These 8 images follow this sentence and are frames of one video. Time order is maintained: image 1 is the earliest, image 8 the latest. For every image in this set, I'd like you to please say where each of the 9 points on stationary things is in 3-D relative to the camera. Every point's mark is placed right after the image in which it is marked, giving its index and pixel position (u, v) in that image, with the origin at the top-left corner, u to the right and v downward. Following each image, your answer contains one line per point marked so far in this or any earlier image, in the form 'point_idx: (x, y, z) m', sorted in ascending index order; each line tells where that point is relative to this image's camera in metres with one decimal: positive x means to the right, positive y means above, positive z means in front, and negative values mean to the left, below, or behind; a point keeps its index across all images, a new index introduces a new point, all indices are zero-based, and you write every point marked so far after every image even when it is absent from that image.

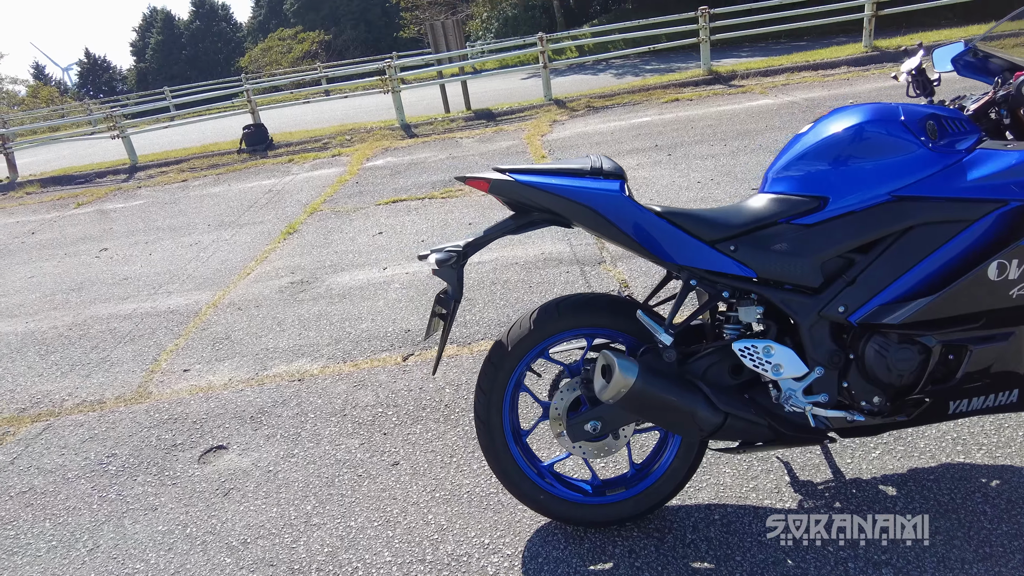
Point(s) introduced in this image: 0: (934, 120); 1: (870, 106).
0: (+1.4, +0.5, +2.1) m
1: (+1.2, +0.6, +2.1) m
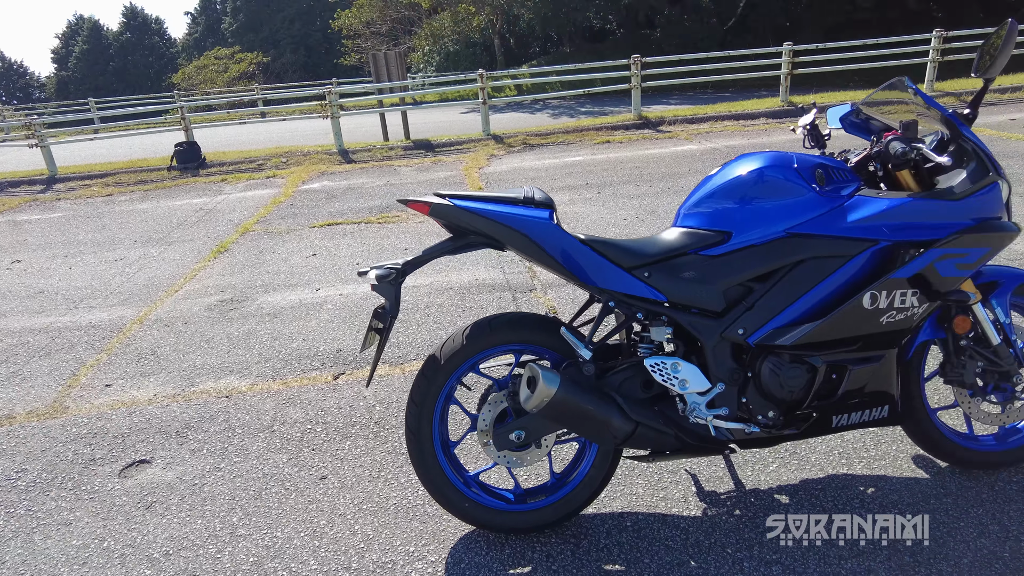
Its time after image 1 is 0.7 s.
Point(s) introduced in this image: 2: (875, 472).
0: (+1.1, +0.4, +2.4) m
1: (+1.0, +0.5, +2.4) m
2: (+1.6, -0.8, +2.8) m
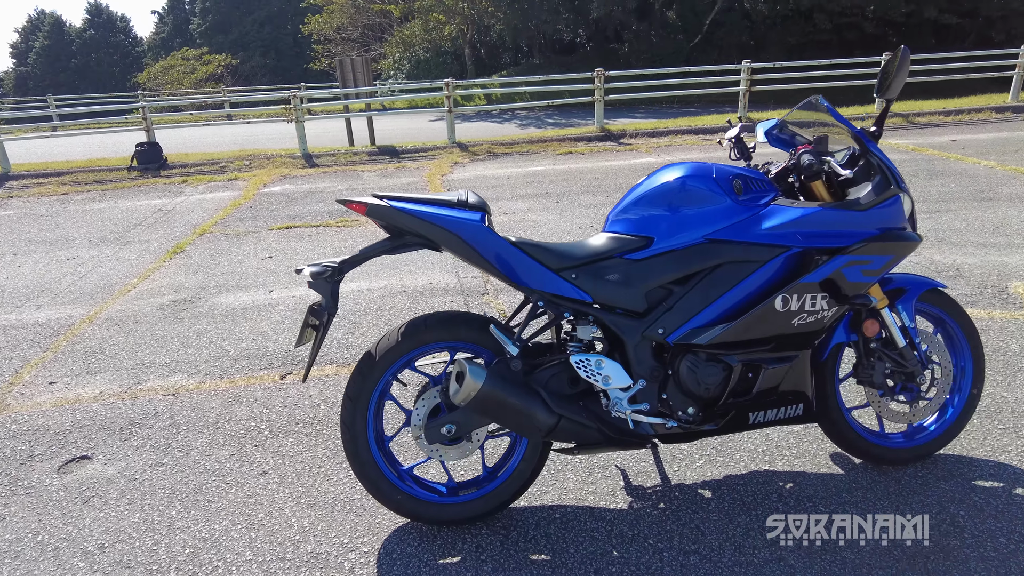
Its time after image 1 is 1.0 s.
0: (+0.9, +0.4, +2.5) m
1: (+0.7, +0.5, +2.6) m
2: (+1.3, -0.8, +2.9) m
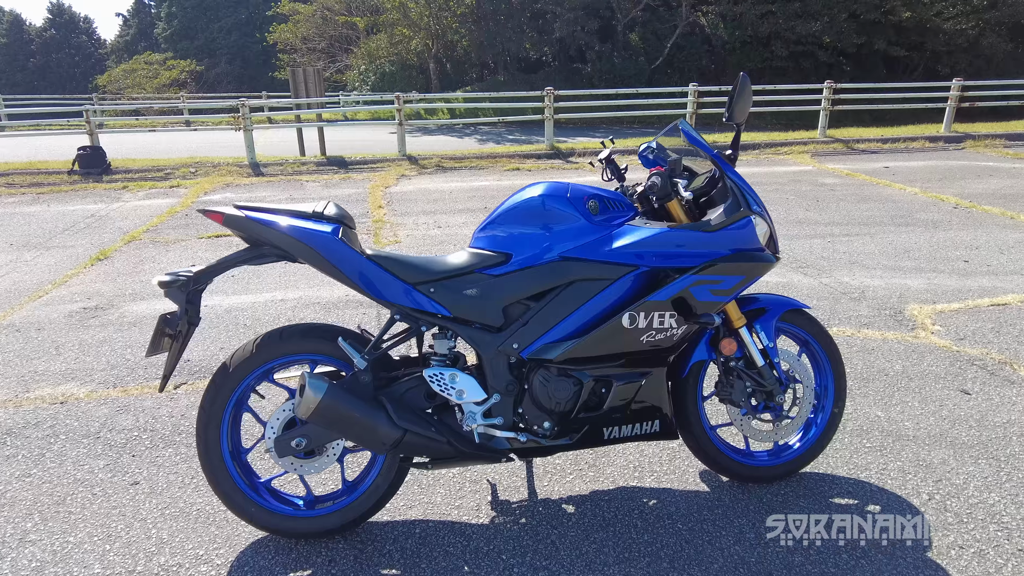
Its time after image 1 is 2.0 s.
0: (+0.3, +0.4, +2.6) m
1: (+0.2, +0.4, +2.6) m
2: (+0.7, -0.9, +3.0) m
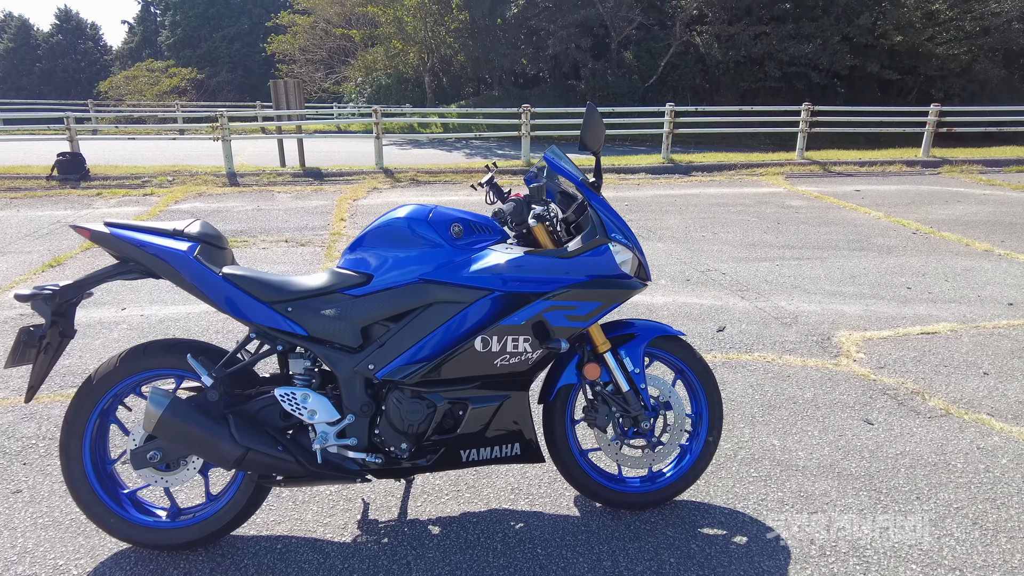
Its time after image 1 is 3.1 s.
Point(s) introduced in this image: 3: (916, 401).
0: (-0.2, +0.3, +2.6) m
1: (-0.4, +0.3, +2.7) m
2: (+0.1, -1.0, +3.0) m
3: (+2.5, -0.7, +4.0) m
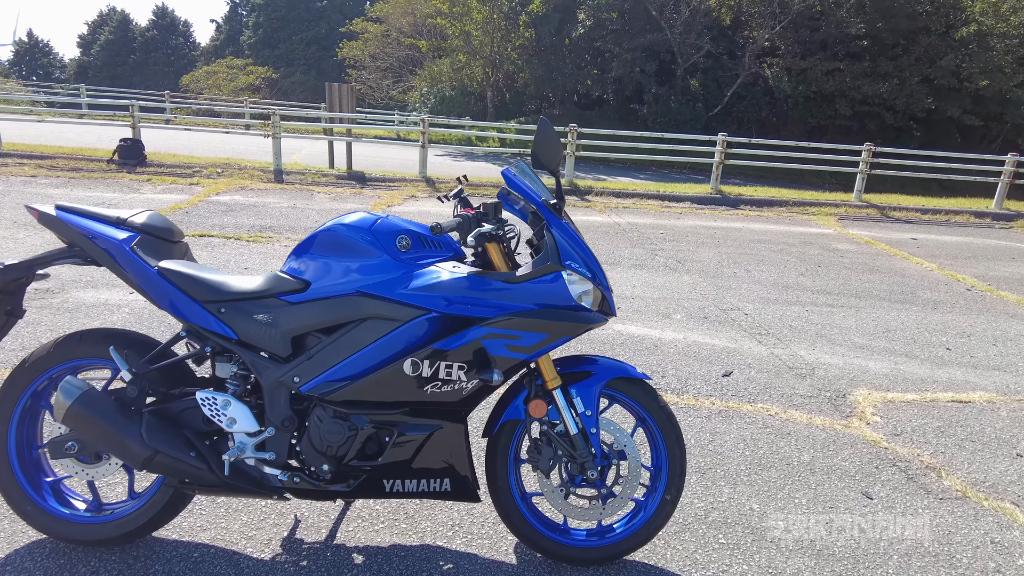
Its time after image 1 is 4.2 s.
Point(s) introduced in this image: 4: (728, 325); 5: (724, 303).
0: (-0.4, +0.2, +2.5) m
1: (-0.6, +0.3, +2.5) m
2: (-0.2, -1.1, +2.7) m
3: (+2.3, -1.0, +3.6) m
4: (+1.9, -0.3, +5.6) m
5: (+2.0, -0.1, +6.2) m
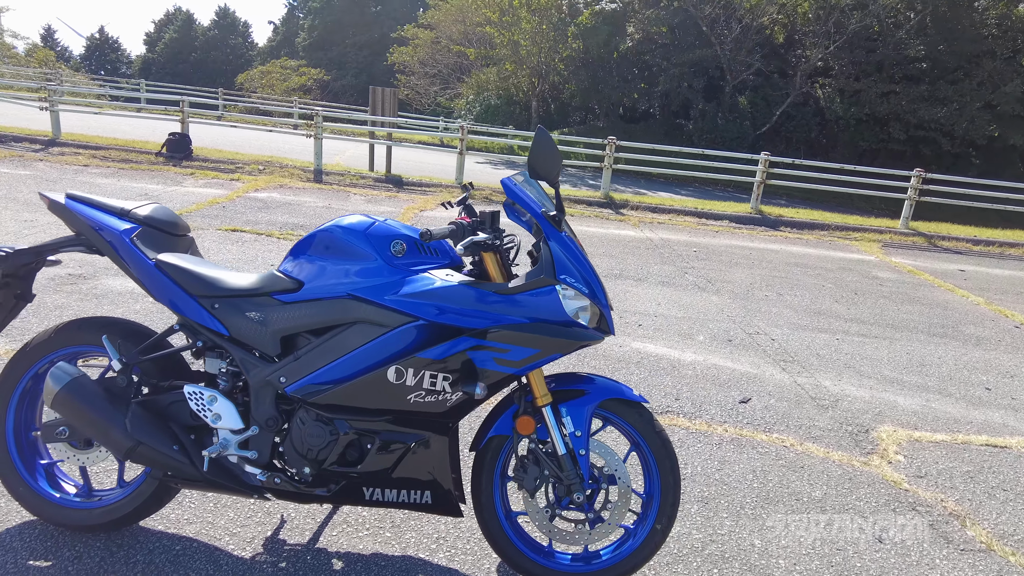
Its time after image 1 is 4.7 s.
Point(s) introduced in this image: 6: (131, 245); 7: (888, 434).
0: (-0.4, +0.2, +2.4) m
1: (-0.6, +0.3, +2.5) m
2: (-0.2, -1.1, +2.7) m
3: (+2.3, -1.2, +3.3) m
4: (+2.0, -0.5, +5.4) m
5: (+2.2, -0.4, +6.0) m
6: (-1.5, +0.2, +2.5) m
7: (+2.4, -0.9, +4.2) m
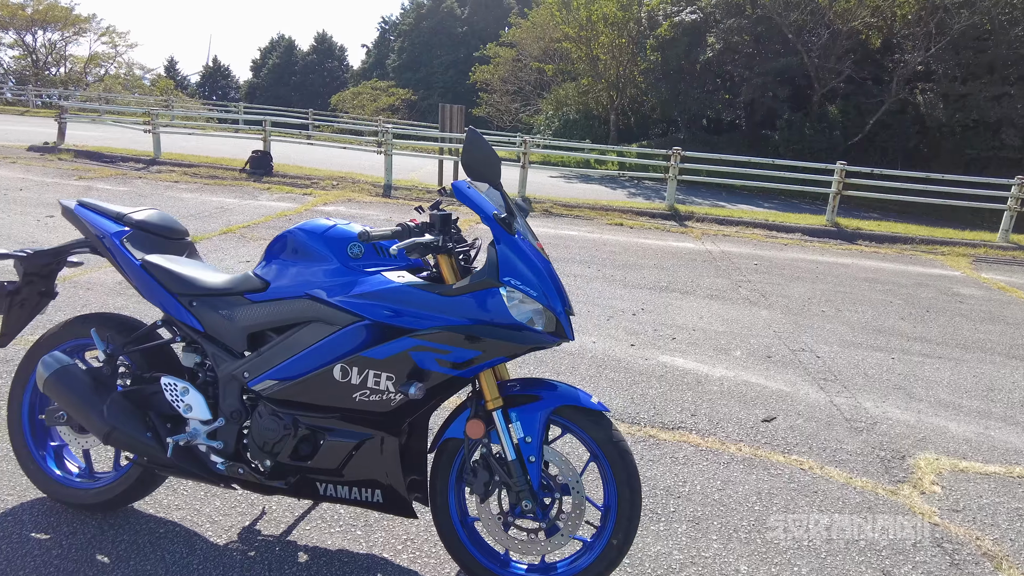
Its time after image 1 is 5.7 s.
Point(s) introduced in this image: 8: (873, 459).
0: (-0.6, +0.2, +2.5) m
1: (-0.7, +0.3, +2.6) m
2: (-0.4, -1.1, +2.7) m
3: (+2.2, -1.3, +3.0) m
4: (+2.2, -0.6, +5.1) m
5: (+2.5, -0.5, +5.7) m
6: (-1.6, +0.2, +2.7) m
7: (+2.5, -1.0, +3.9) m
8: (+2.1, -1.0, +3.8) m
